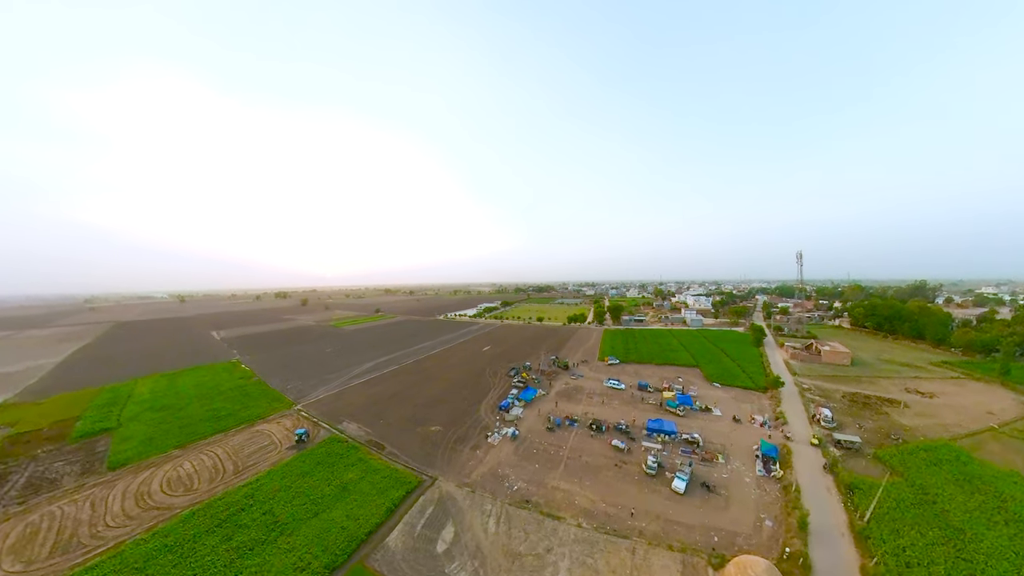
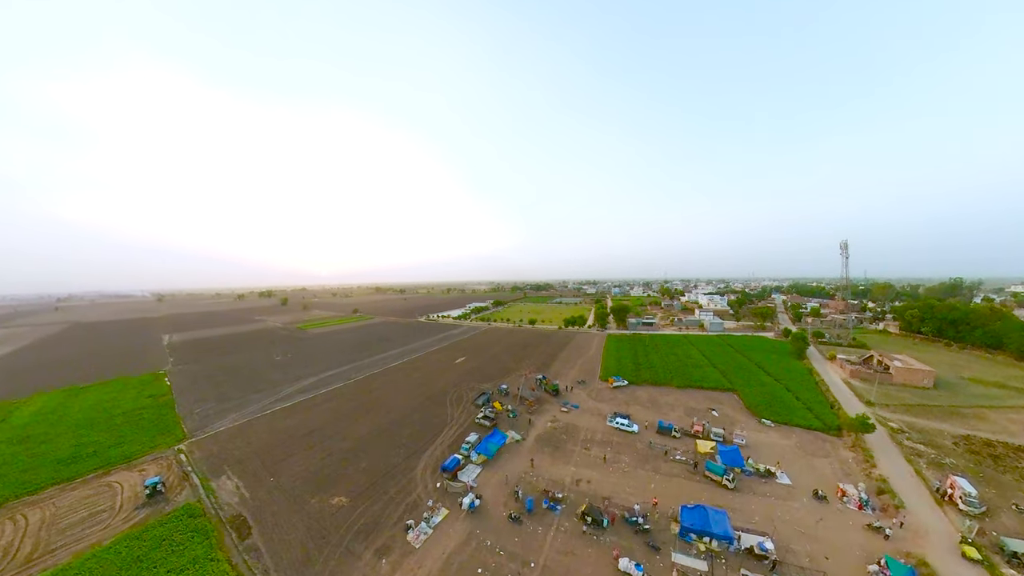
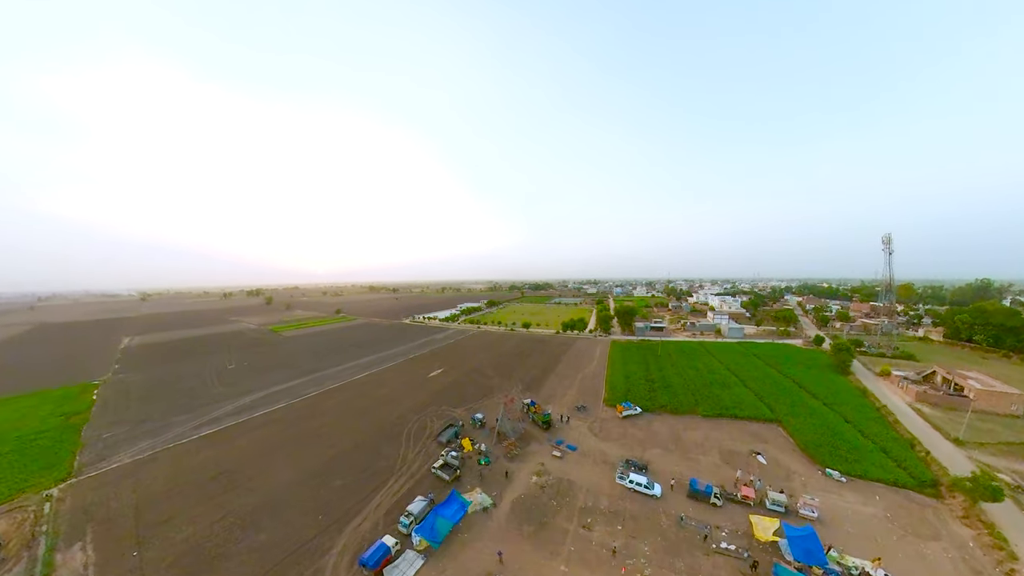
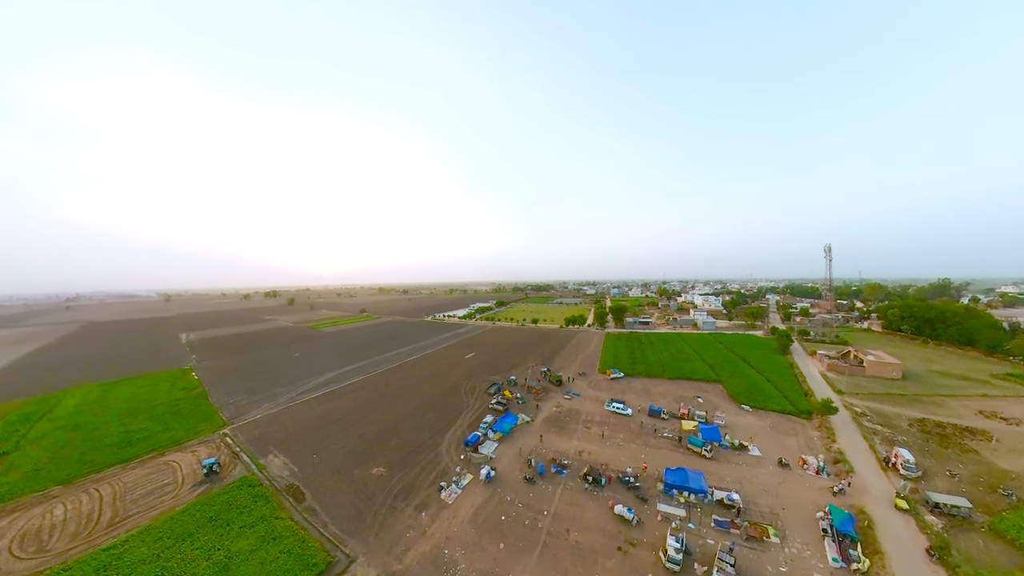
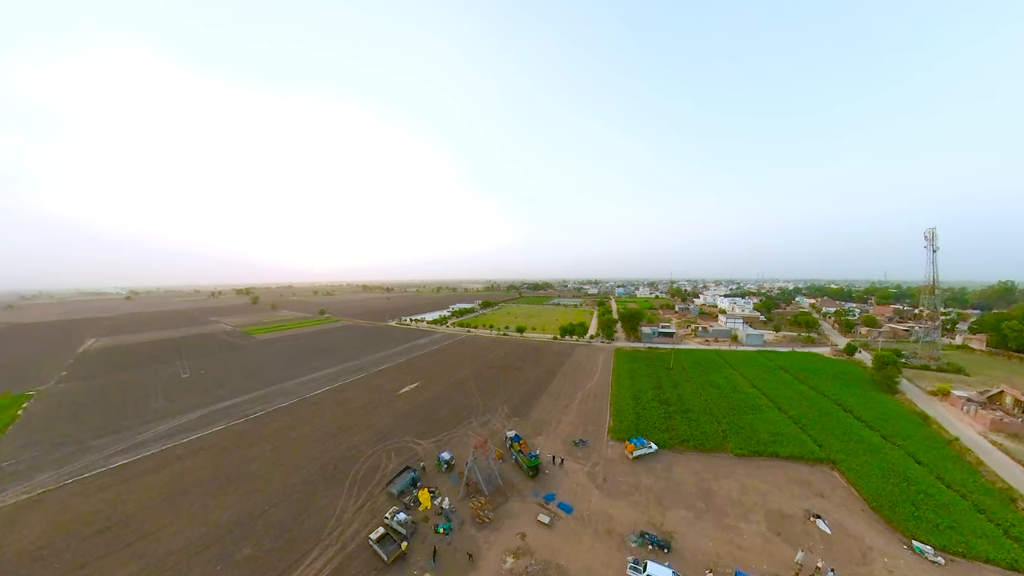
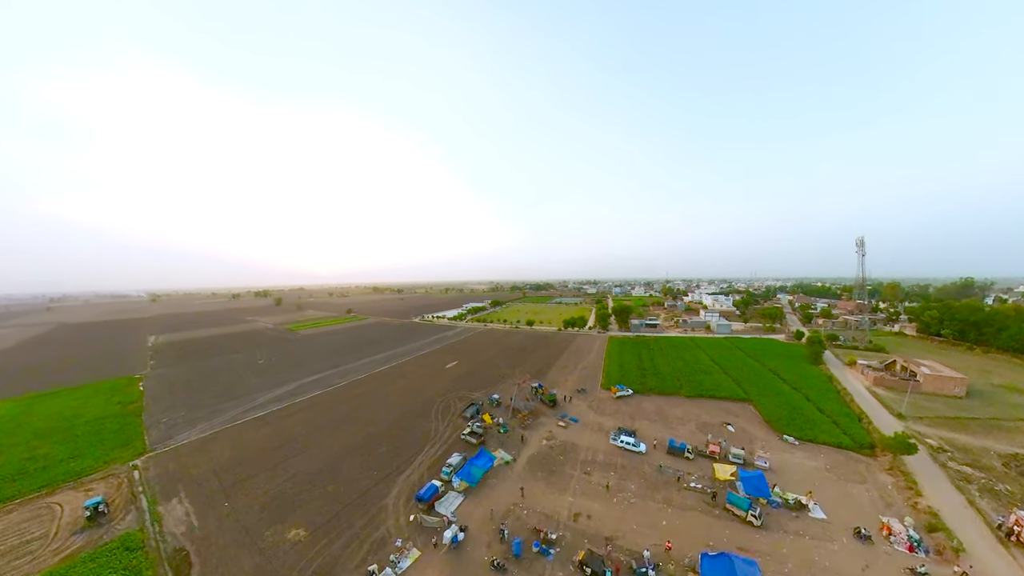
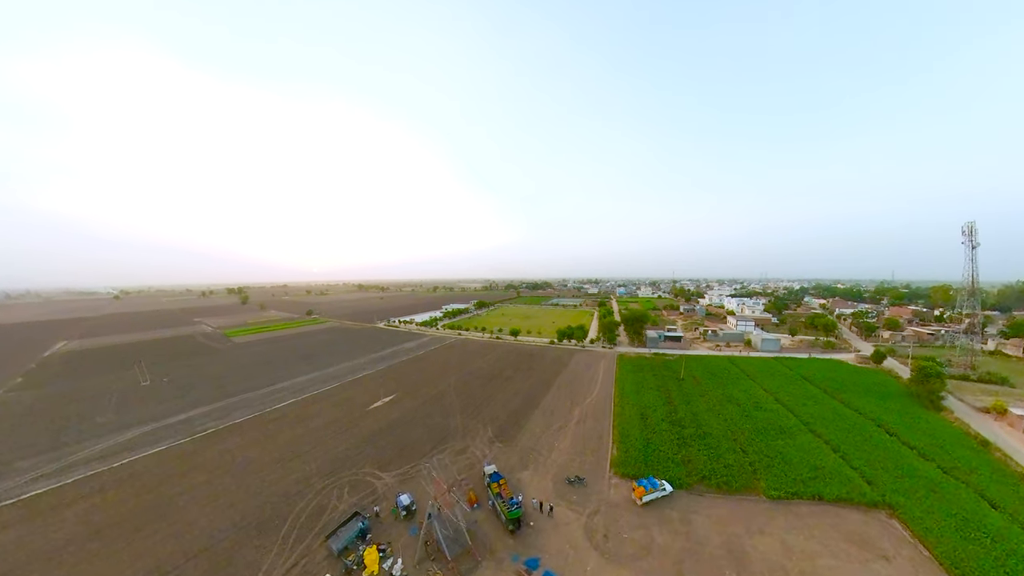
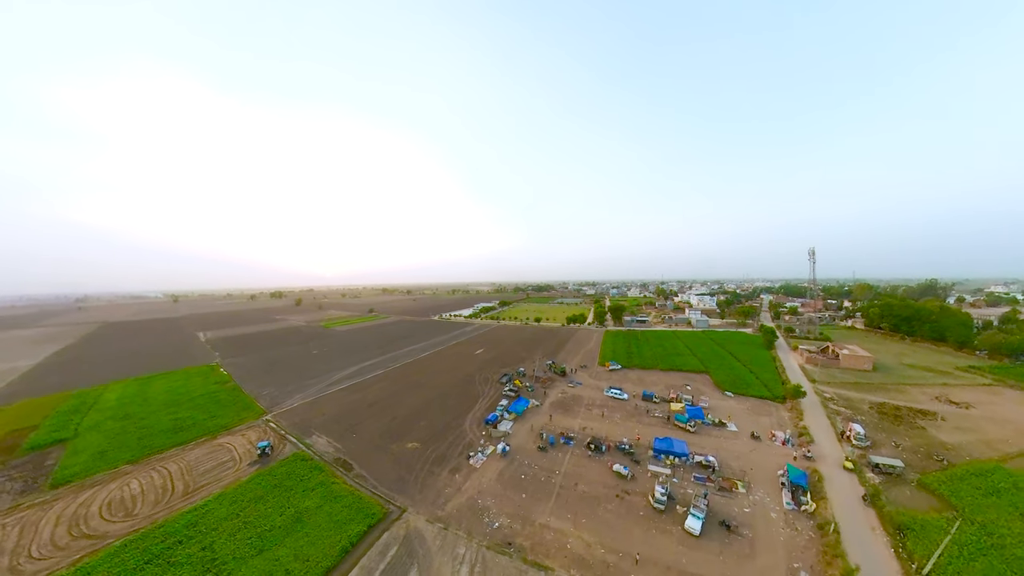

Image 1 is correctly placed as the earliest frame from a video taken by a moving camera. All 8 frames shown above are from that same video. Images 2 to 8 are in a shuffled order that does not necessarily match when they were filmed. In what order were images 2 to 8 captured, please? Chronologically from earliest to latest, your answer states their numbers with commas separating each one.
8, 4, 2, 6, 3, 5, 7
